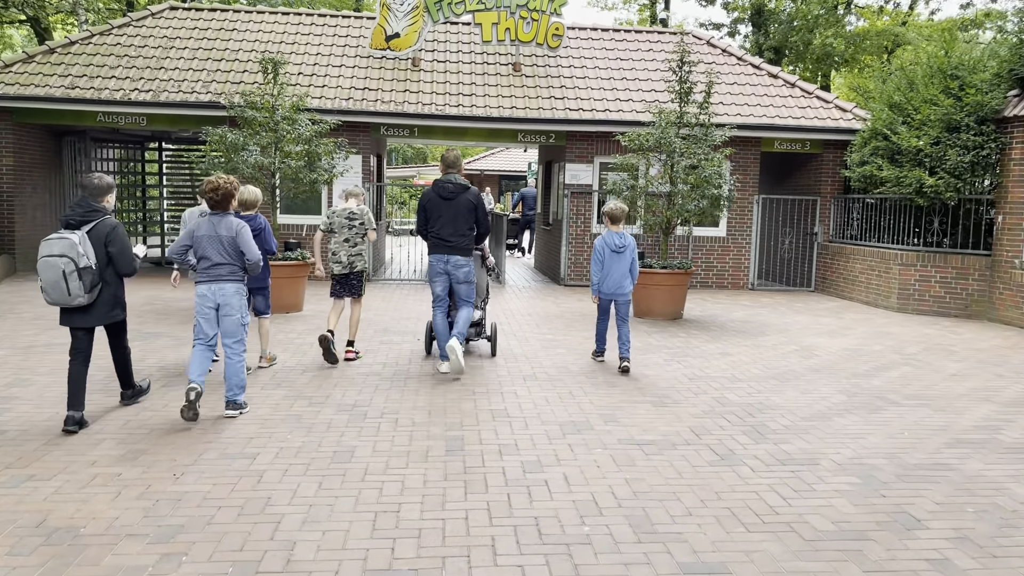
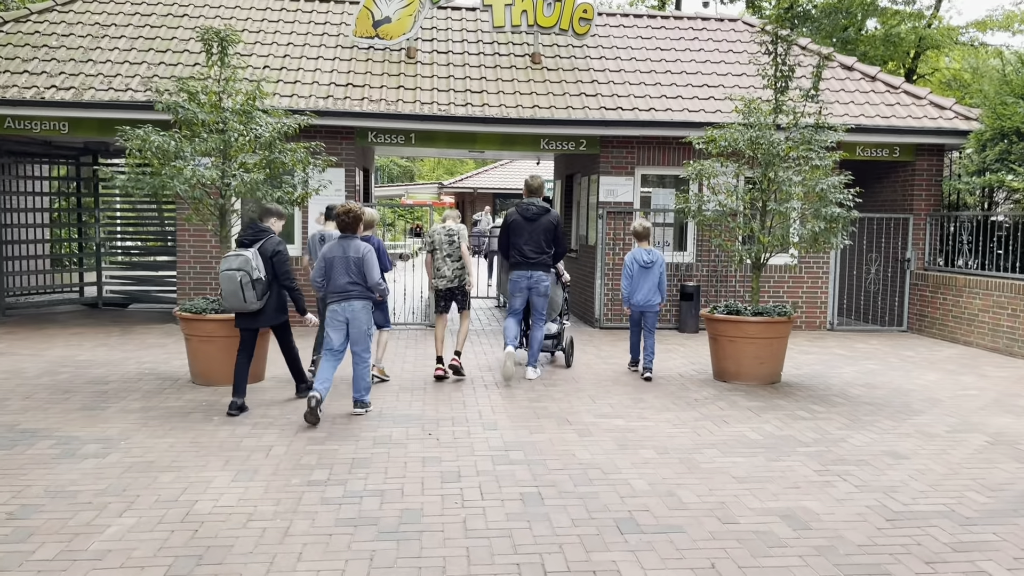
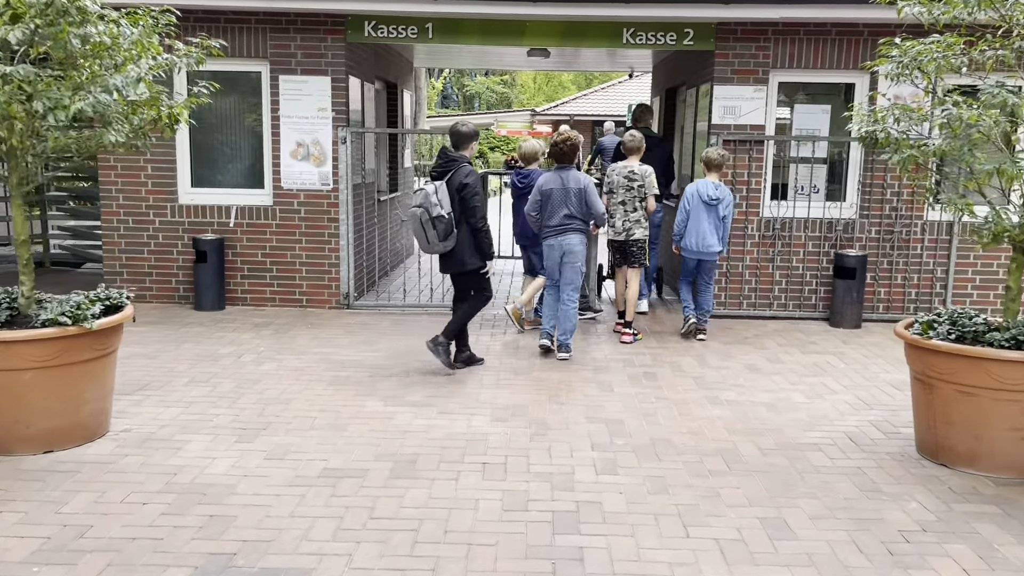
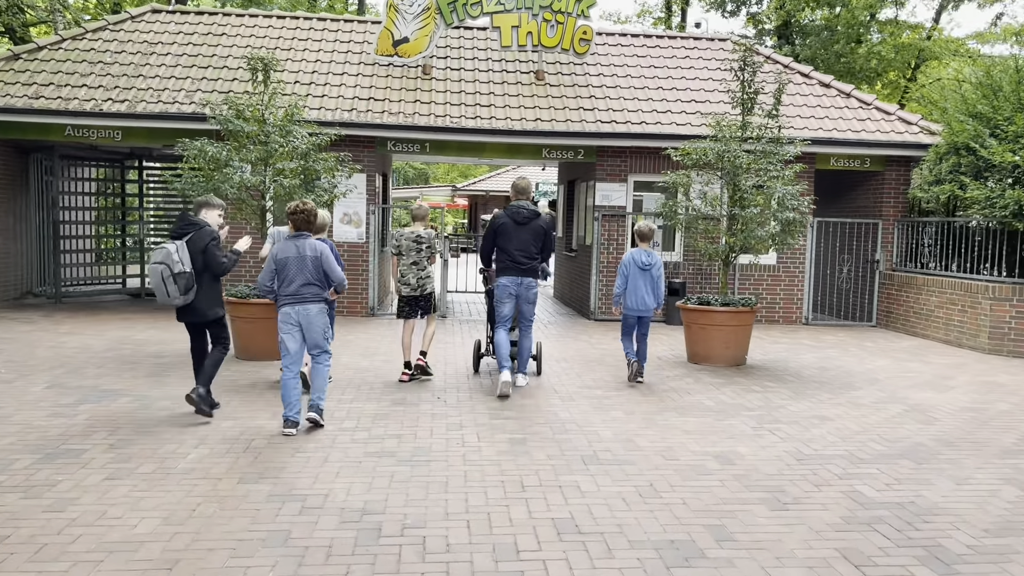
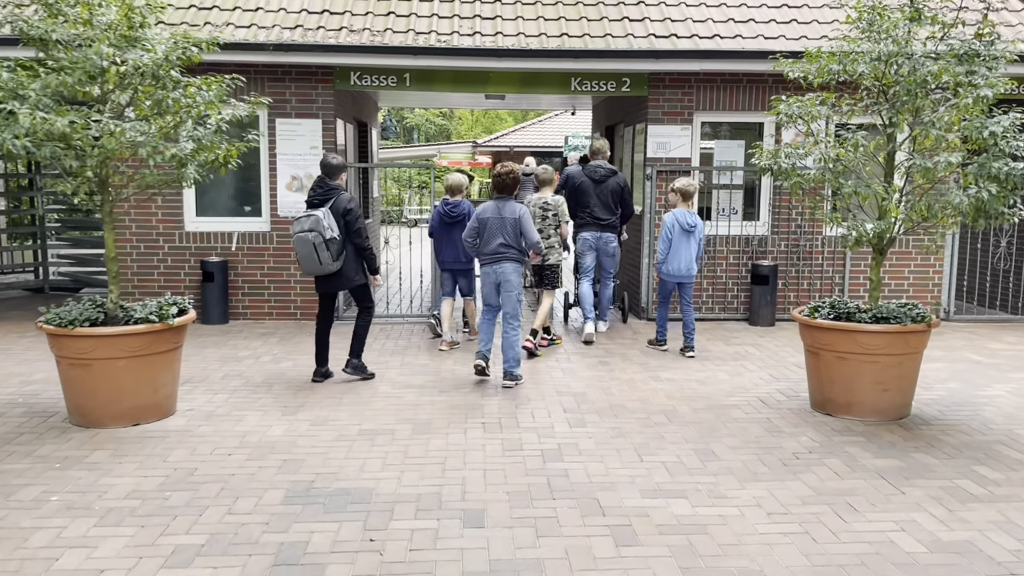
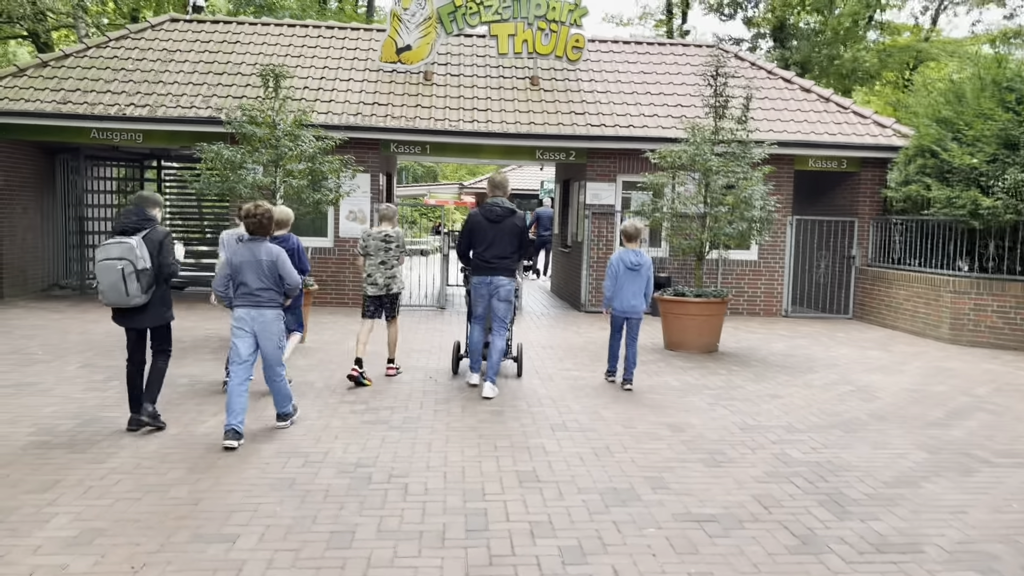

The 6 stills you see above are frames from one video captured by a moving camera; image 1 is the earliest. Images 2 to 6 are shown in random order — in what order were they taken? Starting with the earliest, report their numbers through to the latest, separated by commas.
6, 4, 2, 5, 3
